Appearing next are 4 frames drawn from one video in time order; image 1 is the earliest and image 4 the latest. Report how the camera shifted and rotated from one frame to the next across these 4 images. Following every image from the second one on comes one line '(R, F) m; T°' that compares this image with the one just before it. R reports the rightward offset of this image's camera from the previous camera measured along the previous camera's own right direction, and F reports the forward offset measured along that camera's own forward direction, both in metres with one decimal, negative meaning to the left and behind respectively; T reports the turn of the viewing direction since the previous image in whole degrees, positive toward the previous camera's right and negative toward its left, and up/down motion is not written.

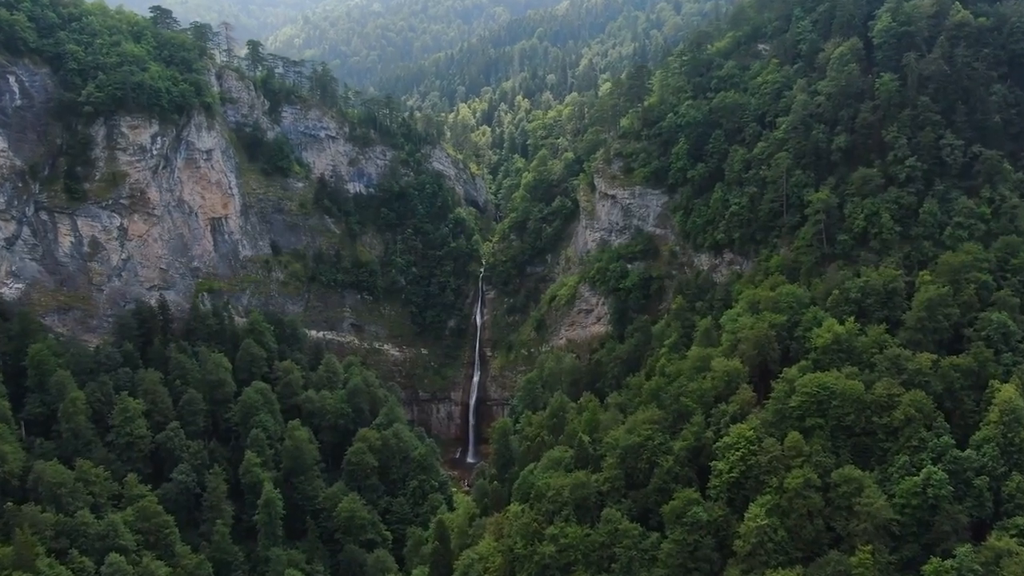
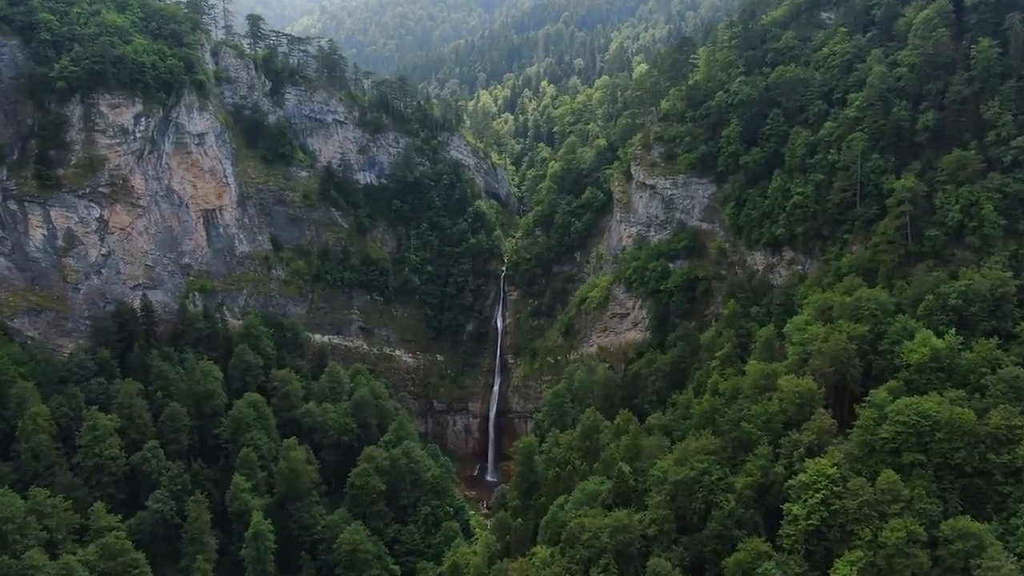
(-0.4, +7.1) m; -1°
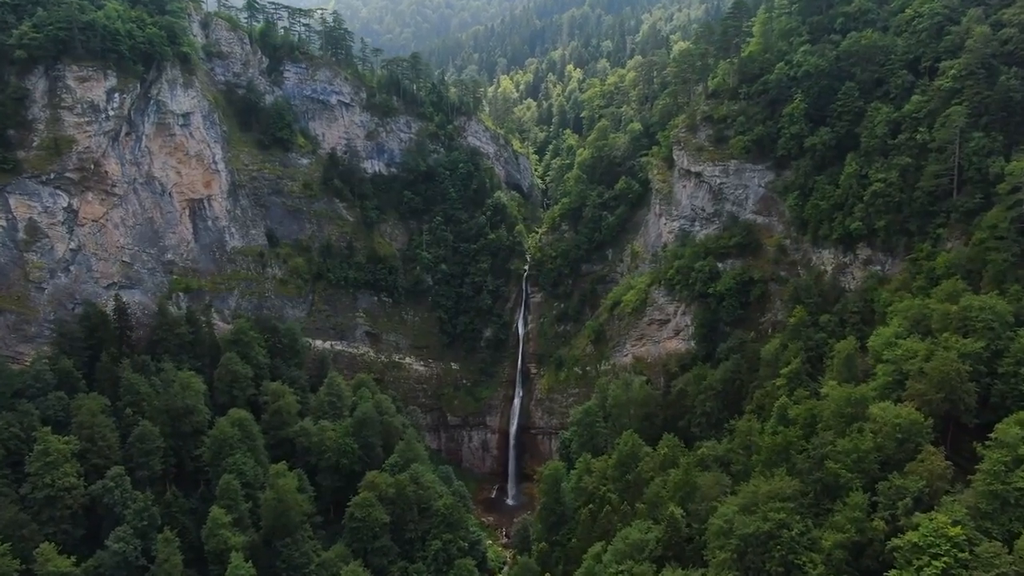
(-0.4, +7.1) m; -1°
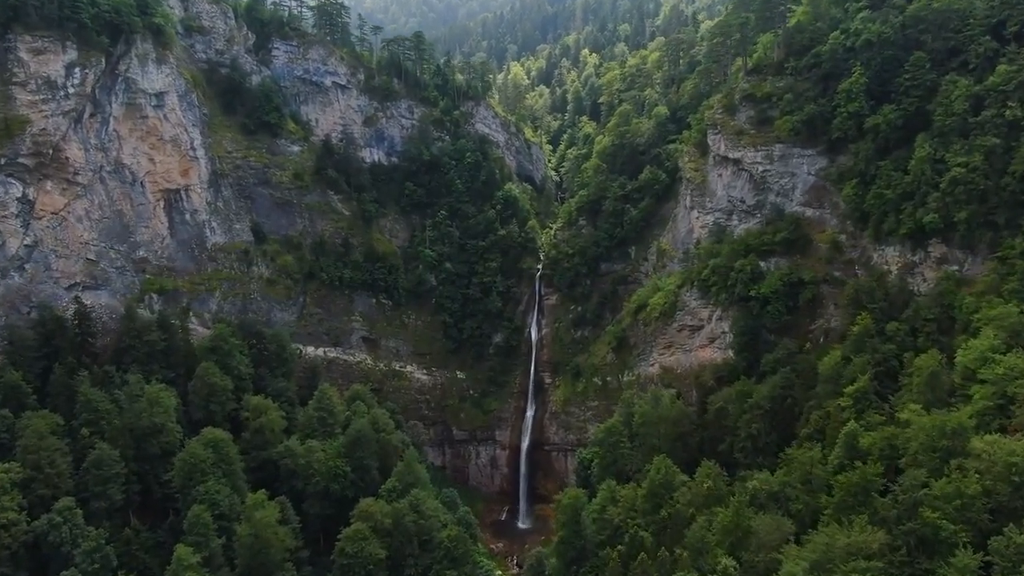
(-0.3, +5.7) m; -1°
